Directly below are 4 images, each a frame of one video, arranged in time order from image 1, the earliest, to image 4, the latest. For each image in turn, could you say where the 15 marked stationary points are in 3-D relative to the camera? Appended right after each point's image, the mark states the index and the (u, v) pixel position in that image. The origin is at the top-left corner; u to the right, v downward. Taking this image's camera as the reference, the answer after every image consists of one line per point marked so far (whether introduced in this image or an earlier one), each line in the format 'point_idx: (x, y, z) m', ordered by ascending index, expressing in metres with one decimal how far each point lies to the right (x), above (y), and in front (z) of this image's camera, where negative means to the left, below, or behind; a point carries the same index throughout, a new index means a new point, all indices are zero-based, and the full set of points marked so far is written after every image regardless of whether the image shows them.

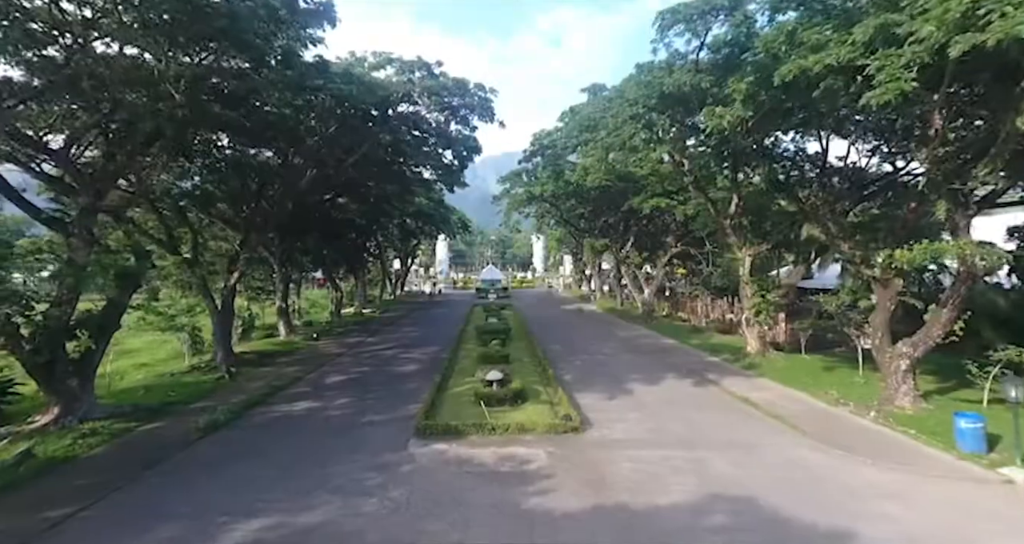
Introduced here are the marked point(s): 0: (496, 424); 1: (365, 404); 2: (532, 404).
0: (-0.2, -2.3, +8.2) m
1: (-2.7, -2.4, +9.9) m
2: (+0.3, -2.3, +9.4) m
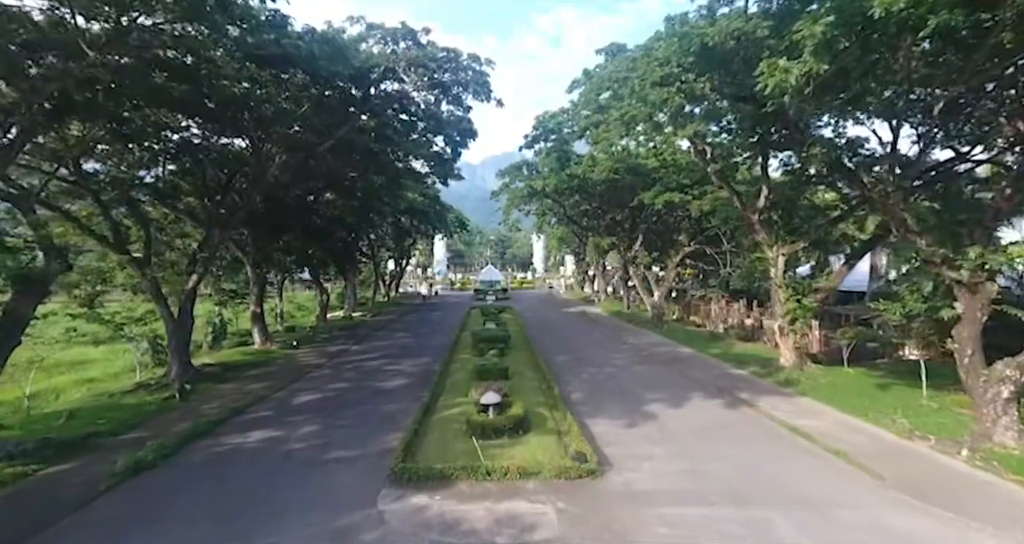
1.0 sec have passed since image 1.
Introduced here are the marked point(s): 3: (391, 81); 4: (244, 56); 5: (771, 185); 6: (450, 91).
0: (-0.2, -2.3, +6.6) m
1: (-2.7, -2.4, +8.2) m
2: (+0.3, -2.3, +7.7) m
3: (-2.9, +4.5, +12.9) m
4: (-4.9, +3.9, +10.0) m
5: (+6.1, +2.1, +13.0) m
6: (-1.5, +4.4, +13.4) m
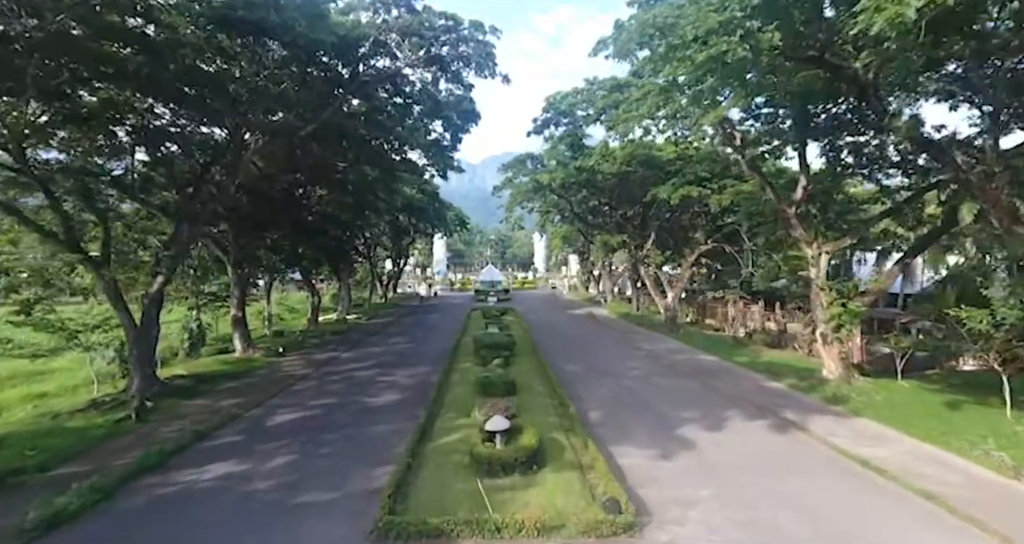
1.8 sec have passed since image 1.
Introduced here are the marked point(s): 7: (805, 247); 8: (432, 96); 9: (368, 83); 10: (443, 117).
0: (-0.1, -2.3, +5.2) m
1: (-2.5, -2.4, +6.9) m
2: (+0.5, -2.3, +6.4) m
3: (-2.7, +4.5, +11.5) m
4: (-4.8, +3.9, +8.6) m
5: (+6.3, +2.1, +11.6) m
6: (-1.4, +4.4, +12.0) m
7: (+6.4, +0.5, +11.8) m
8: (-1.8, +3.9, +12.3) m
9: (-3.0, +4.0, +11.6) m
10: (-1.6, +3.6, +12.8) m
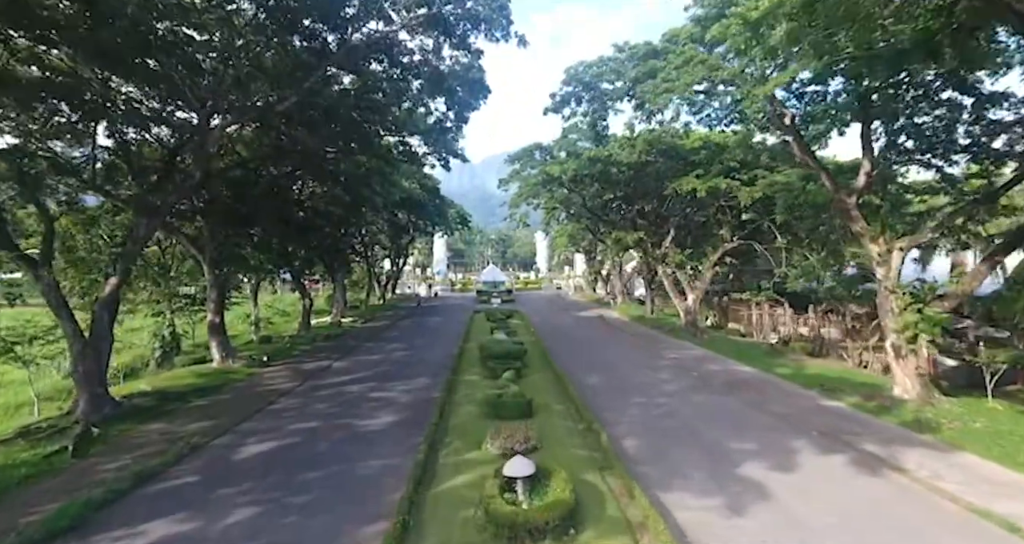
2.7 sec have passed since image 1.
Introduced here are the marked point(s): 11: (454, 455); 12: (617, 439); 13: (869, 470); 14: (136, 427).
0: (+0.2, -2.3, +3.6) m
1: (-2.3, -2.4, +5.3) m
2: (+0.7, -2.3, +4.8) m
3: (-2.5, +4.5, +10.0) m
4: (-4.5, +3.9, +7.1) m
5: (+6.5, +2.1, +10.0) m
6: (-1.1, +4.4, +10.4) m
7: (+6.6, +0.5, +10.2) m
8: (-1.5, +3.9, +10.7) m
9: (-2.8, +4.0, +10.0) m
10: (-1.4, +3.5, +11.2) m
11: (-0.8, -2.4, +7.2) m
12: (+1.5, -2.4, +7.8) m
13: (+4.2, -2.3, +6.4) m
14: (-5.8, -2.3, +8.5) m
